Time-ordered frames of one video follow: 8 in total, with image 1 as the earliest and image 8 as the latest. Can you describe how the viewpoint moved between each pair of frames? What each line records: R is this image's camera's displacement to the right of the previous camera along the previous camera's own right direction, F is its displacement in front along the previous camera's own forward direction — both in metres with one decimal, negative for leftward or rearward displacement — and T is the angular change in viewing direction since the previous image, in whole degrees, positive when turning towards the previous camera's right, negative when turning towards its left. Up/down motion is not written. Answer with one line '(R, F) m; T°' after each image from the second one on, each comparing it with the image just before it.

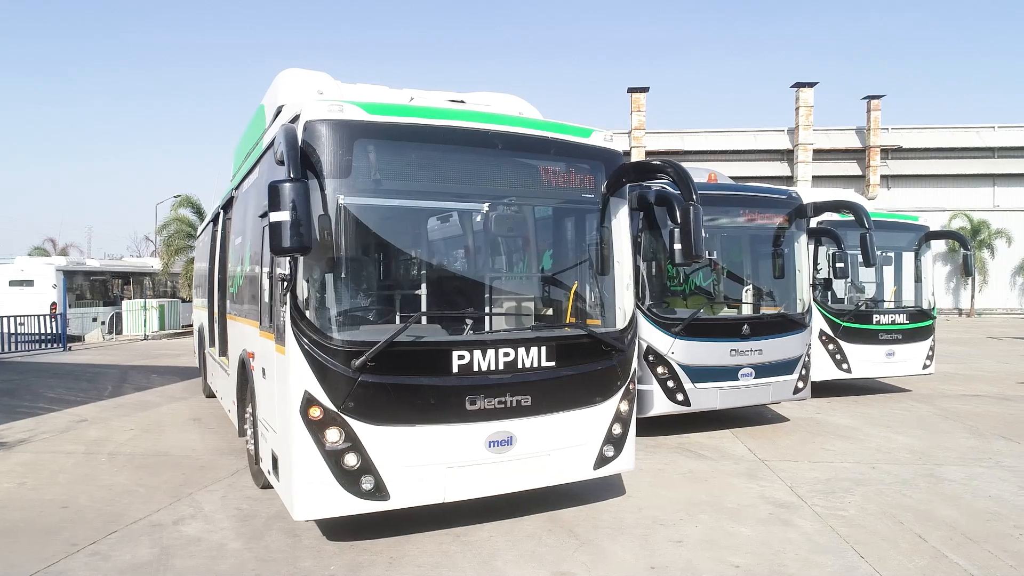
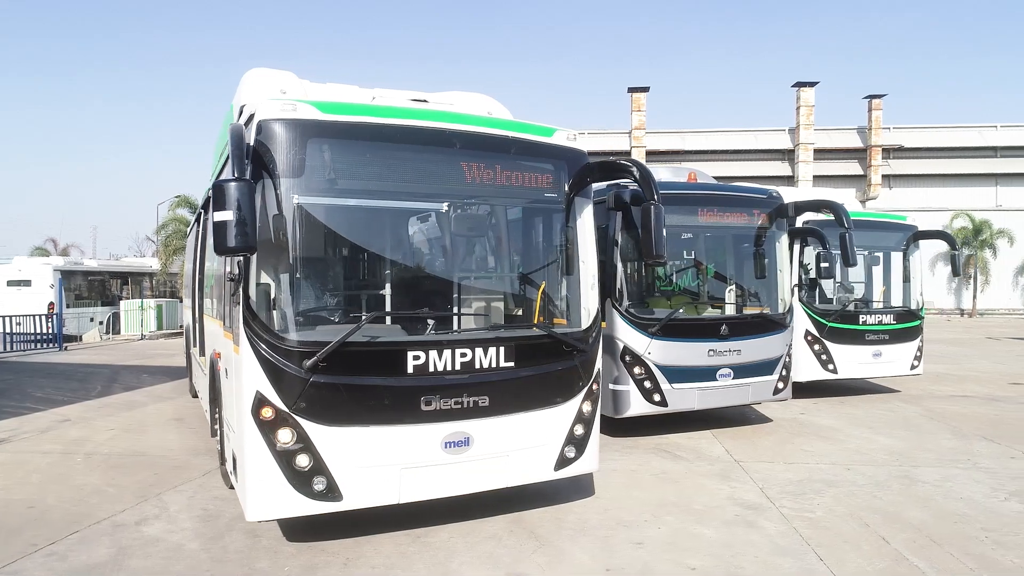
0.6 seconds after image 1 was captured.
(+0.3, 0.0) m; 0°
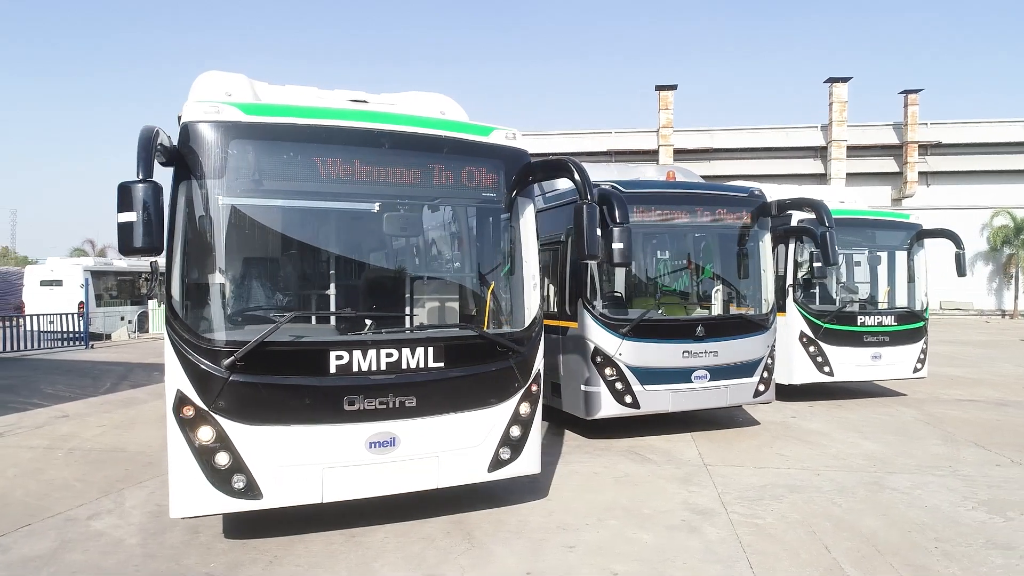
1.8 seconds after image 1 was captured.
(+0.7, +0.1) m; -3°
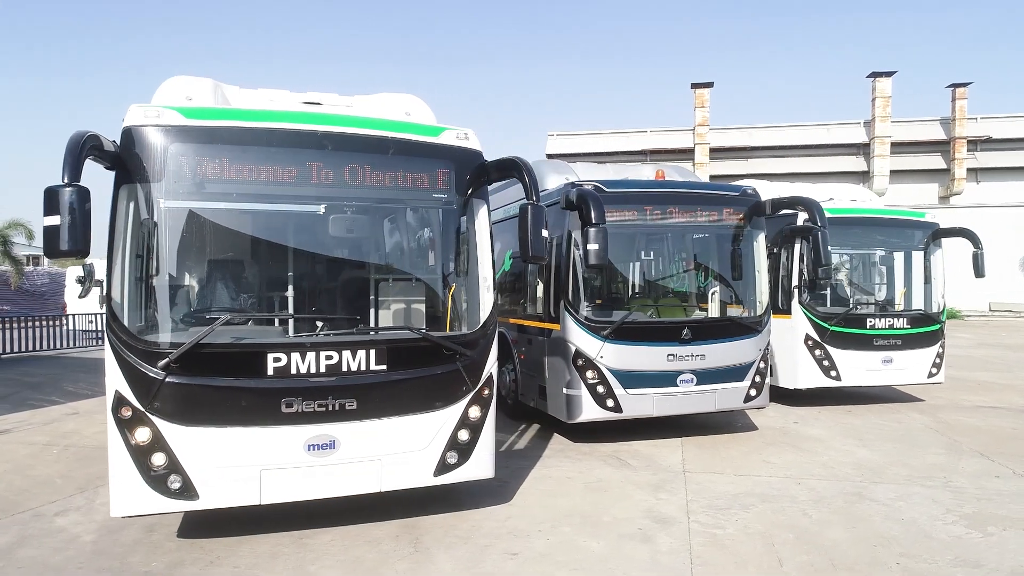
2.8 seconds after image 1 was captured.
(+0.7, +0.1) m; -3°
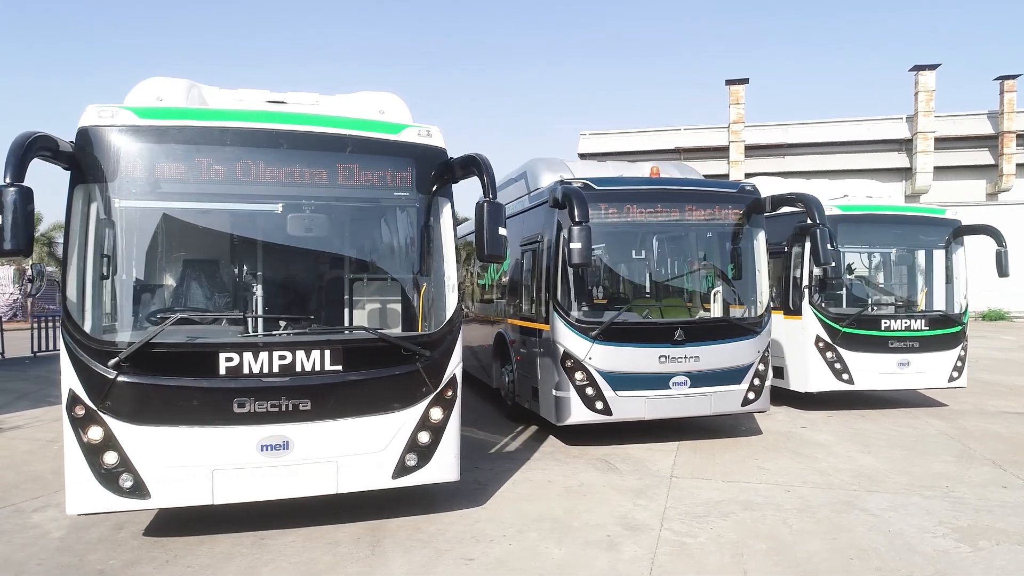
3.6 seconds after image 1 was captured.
(+0.5, +0.1) m; -3°
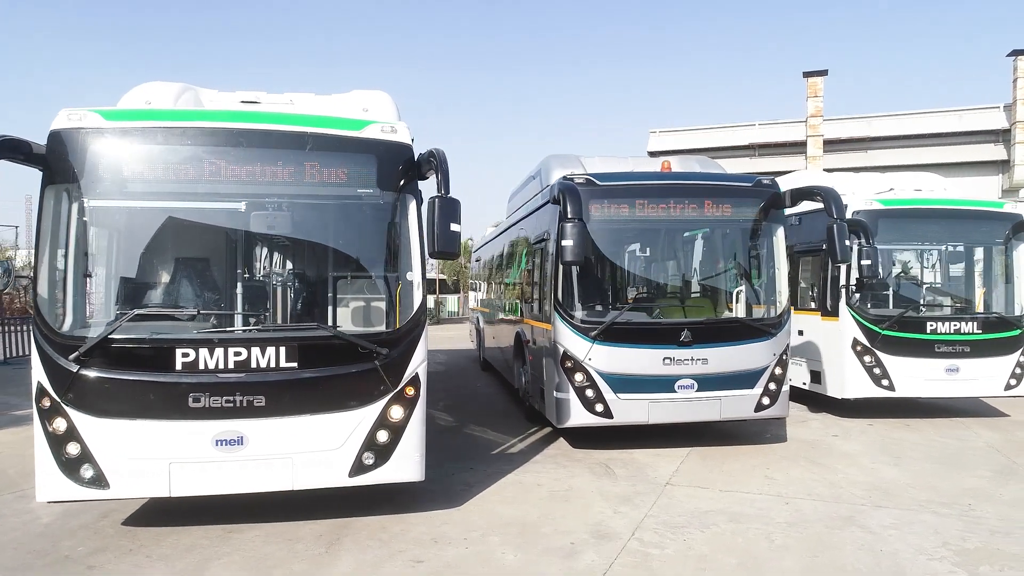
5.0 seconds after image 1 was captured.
(+0.8, +0.2) m; -6°
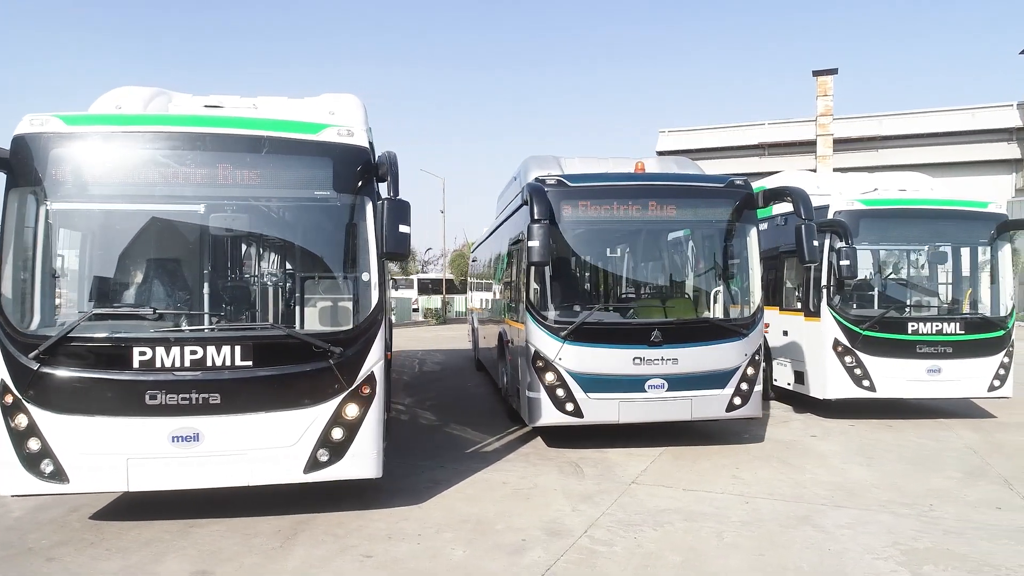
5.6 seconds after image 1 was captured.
(+0.4, -0.1) m; -1°
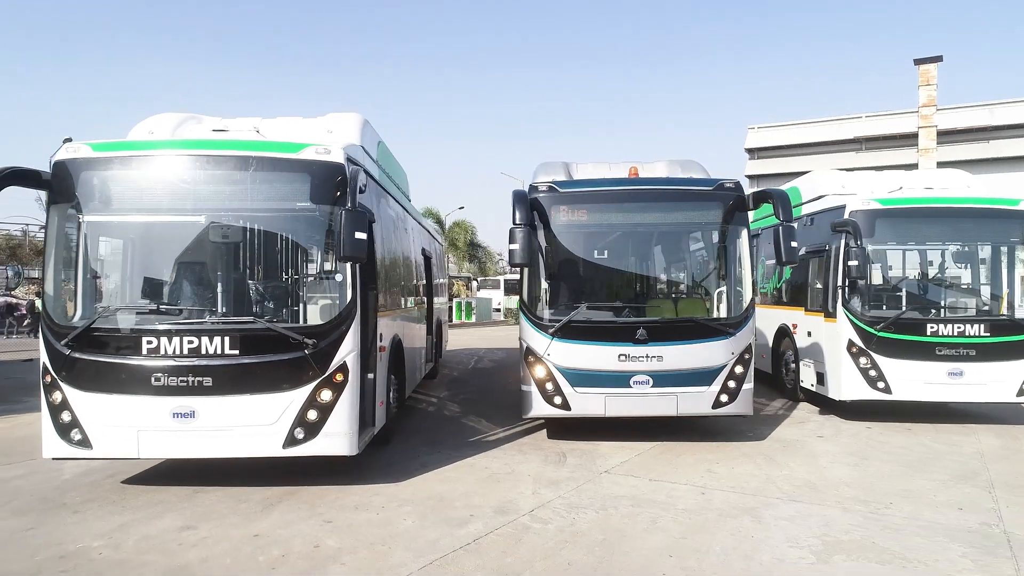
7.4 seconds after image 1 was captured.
(+1.2, -0.4) m; -8°
